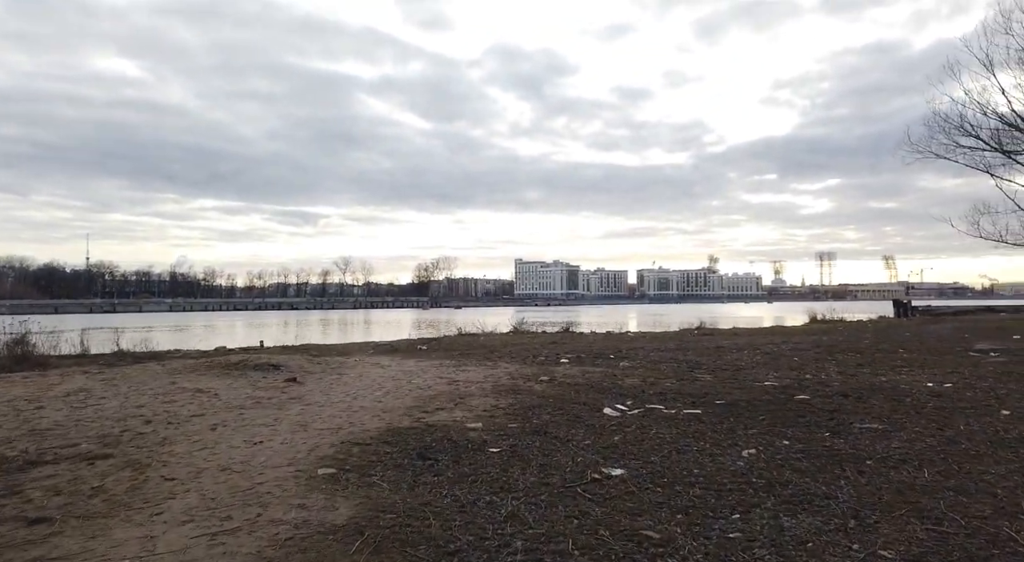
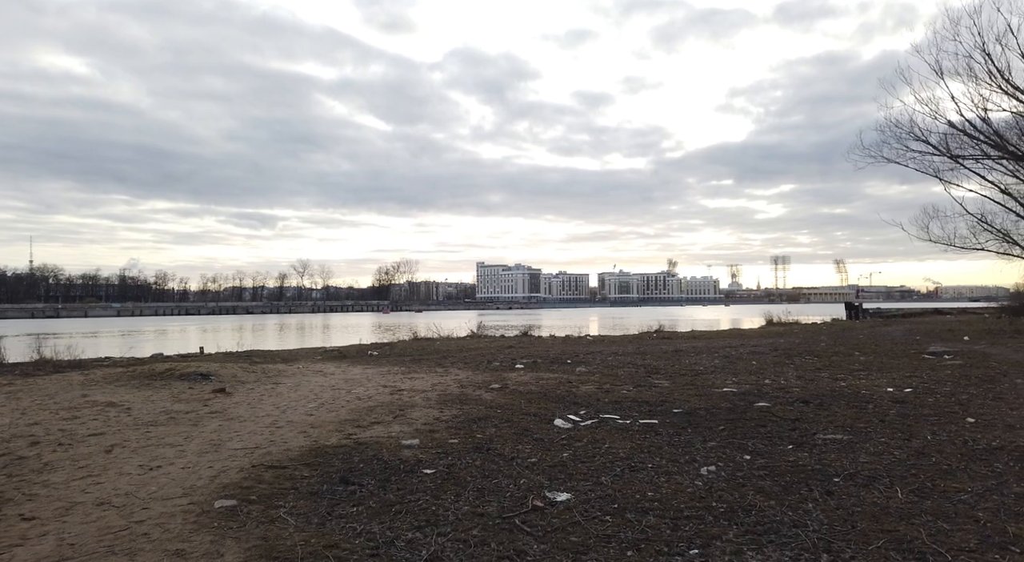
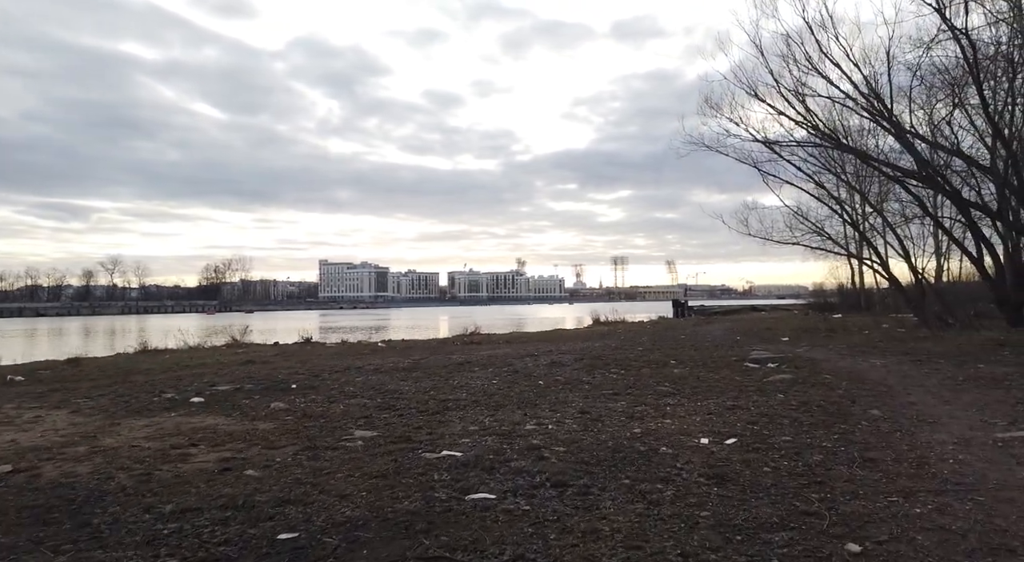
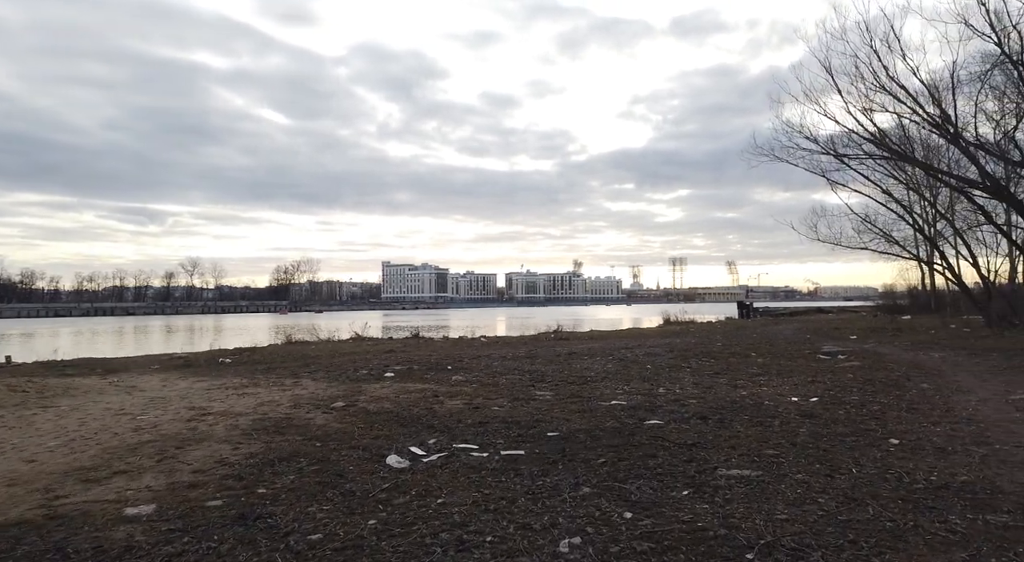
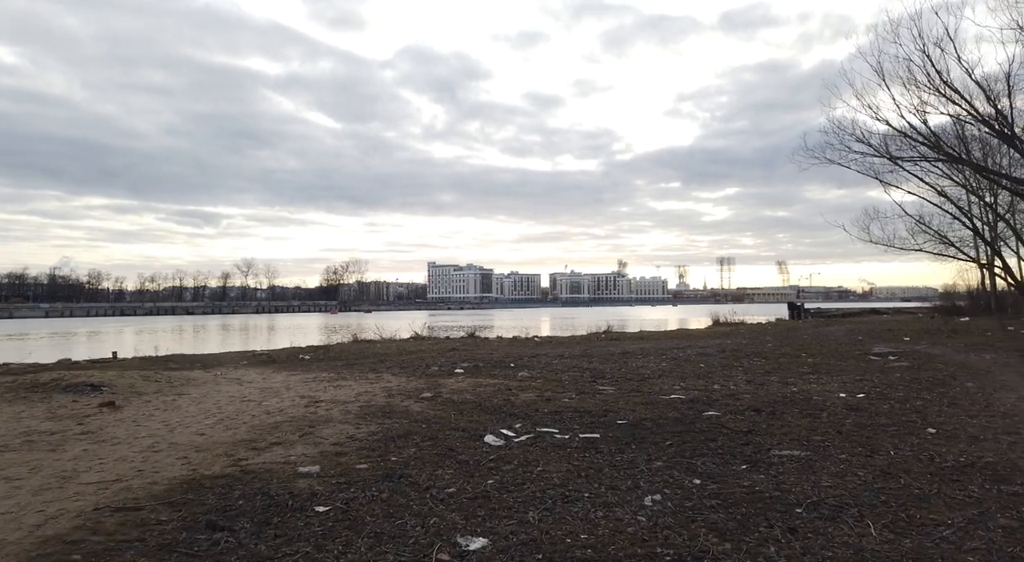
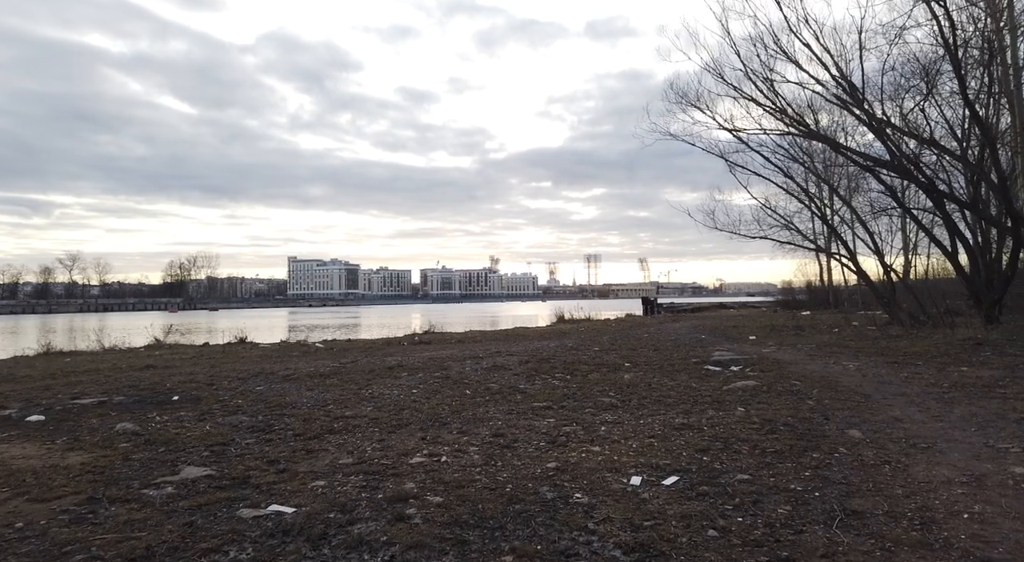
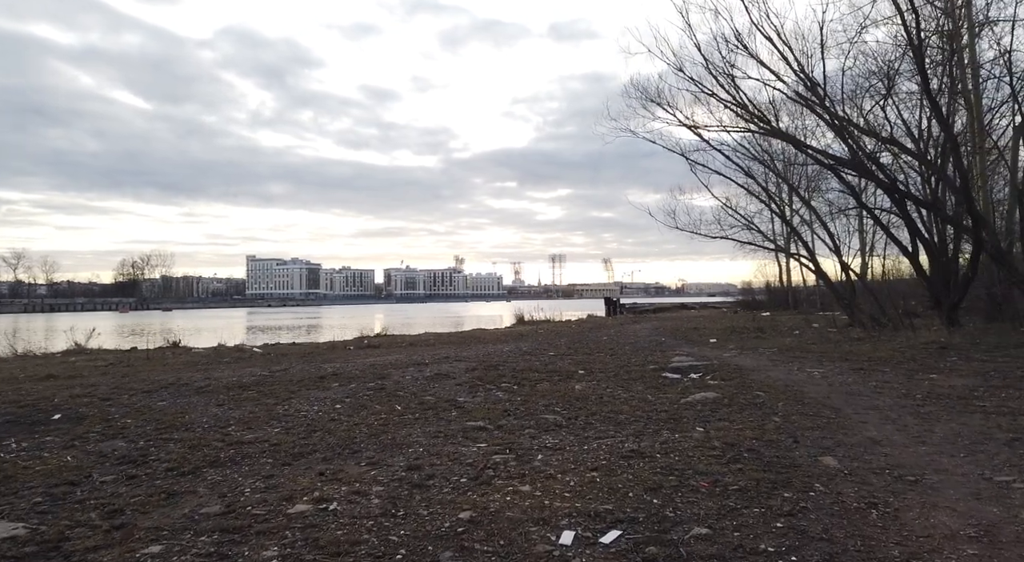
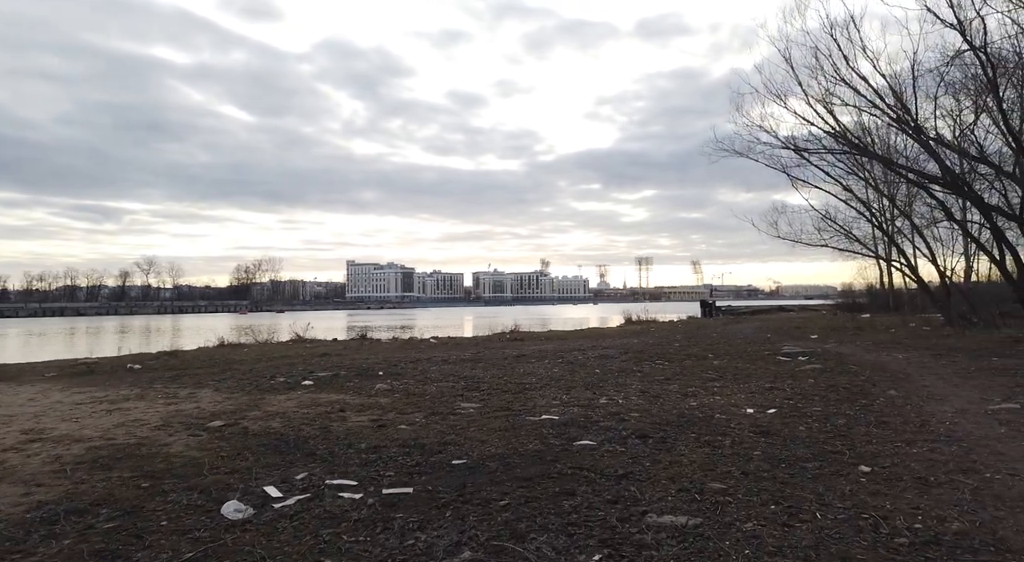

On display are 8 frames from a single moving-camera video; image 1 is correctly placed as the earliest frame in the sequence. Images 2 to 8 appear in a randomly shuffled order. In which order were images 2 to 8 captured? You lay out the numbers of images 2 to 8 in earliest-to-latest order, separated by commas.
2, 5, 4, 8, 3, 6, 7
